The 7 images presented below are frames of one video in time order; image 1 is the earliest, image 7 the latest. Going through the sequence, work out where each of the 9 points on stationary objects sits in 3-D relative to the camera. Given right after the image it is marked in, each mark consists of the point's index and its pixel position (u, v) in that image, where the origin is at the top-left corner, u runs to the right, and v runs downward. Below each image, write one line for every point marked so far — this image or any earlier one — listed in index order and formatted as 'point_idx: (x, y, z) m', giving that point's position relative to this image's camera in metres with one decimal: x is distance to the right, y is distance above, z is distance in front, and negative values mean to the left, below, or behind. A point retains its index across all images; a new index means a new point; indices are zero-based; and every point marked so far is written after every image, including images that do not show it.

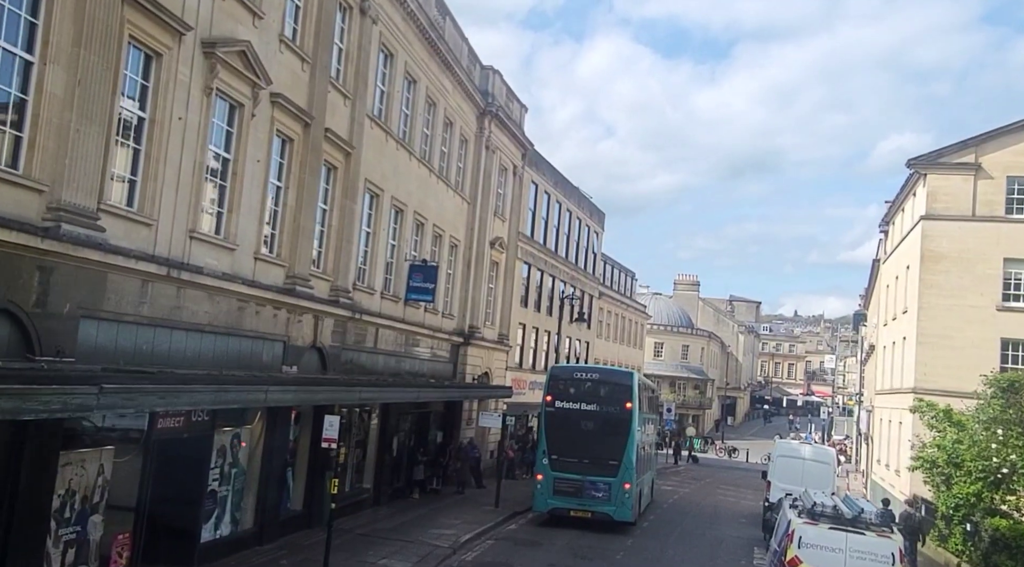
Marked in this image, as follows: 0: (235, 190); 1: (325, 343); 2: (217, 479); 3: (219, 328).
0: (-4.3, +1.5, +15.2) m
1: (-3.7, -1.2, +19.5) m
2: (-4.7, -3.1, +15.6) m
3: (-4.5, -0.7, +14.9) m
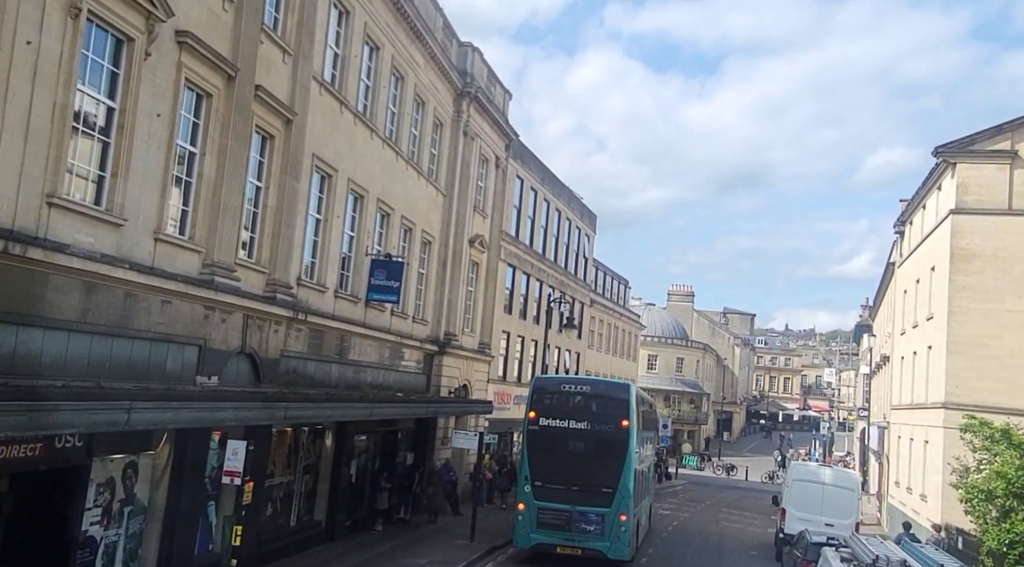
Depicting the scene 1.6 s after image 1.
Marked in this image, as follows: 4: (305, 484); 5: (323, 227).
0: (-4.7, +1.6, +11.8) m
1: (-4.2, -1.1, +16.1) m
2: (-5.1, -3.0, +12.2) m
3: (-4.9, -0.5, +11.5) m
4: (-4.1, -4.0, +19.5) m
5: (-3.7, +1.1, +19.2) m
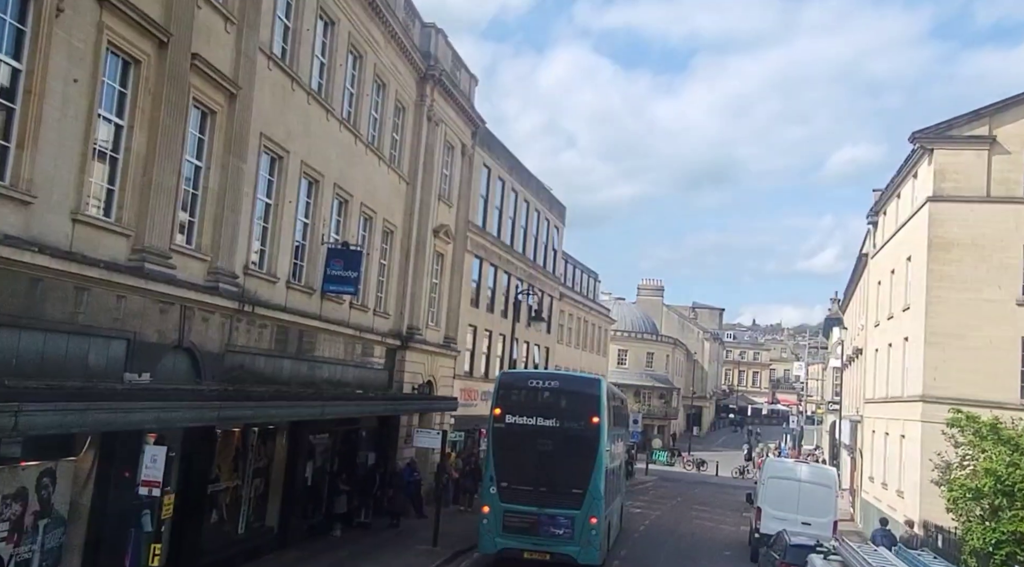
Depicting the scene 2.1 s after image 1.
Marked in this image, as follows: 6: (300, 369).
0: (-5.1, +1.8, +10.5) m
1: (-4.7, -0.9, +14.8) m
2: (-5.6, -2.8, +10.9) m
3: (-5.3, -0.3, +10.2) m
4: (-4.8, -3.8, +18.3) m
5: (-4.4, +1.3, +17.9) m
6: (-4.2, -1.7, +19.5) m
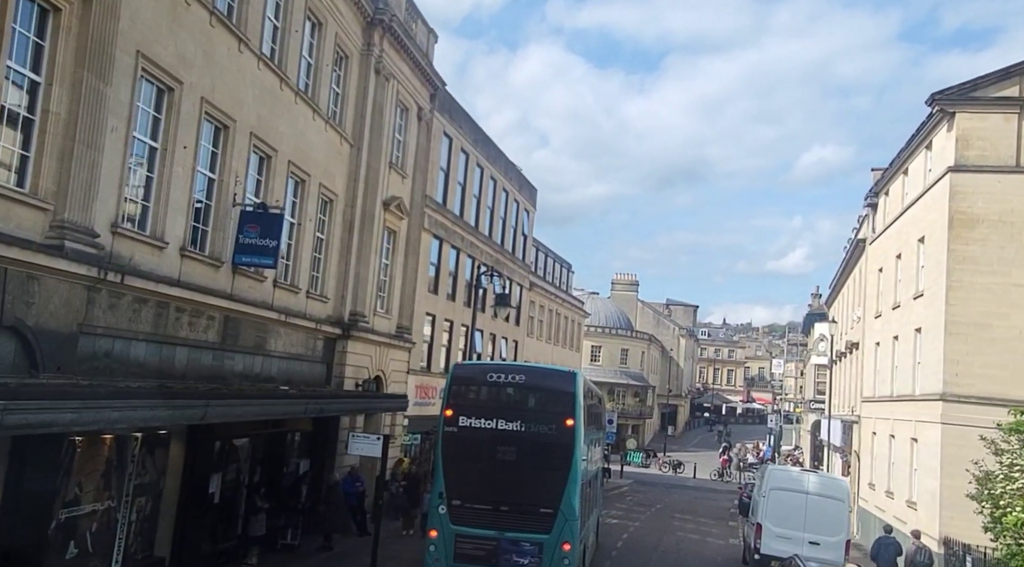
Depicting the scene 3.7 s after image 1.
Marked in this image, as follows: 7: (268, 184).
0: (-5.6, +2.3, +6.6) m
1: (-5.3, -0.4, +10.9) m
2: (-6.1, -2.3, +7.0) m
3: (-5.7, +0.1, +6.3) m
4: (-5.5, -3.3, +14.4) m
5: (-5.0, +1.8, +14.1) m
6: (-4.9, -1.2, +15.6) m
7: (-4.5, +1.8, +18.1) m
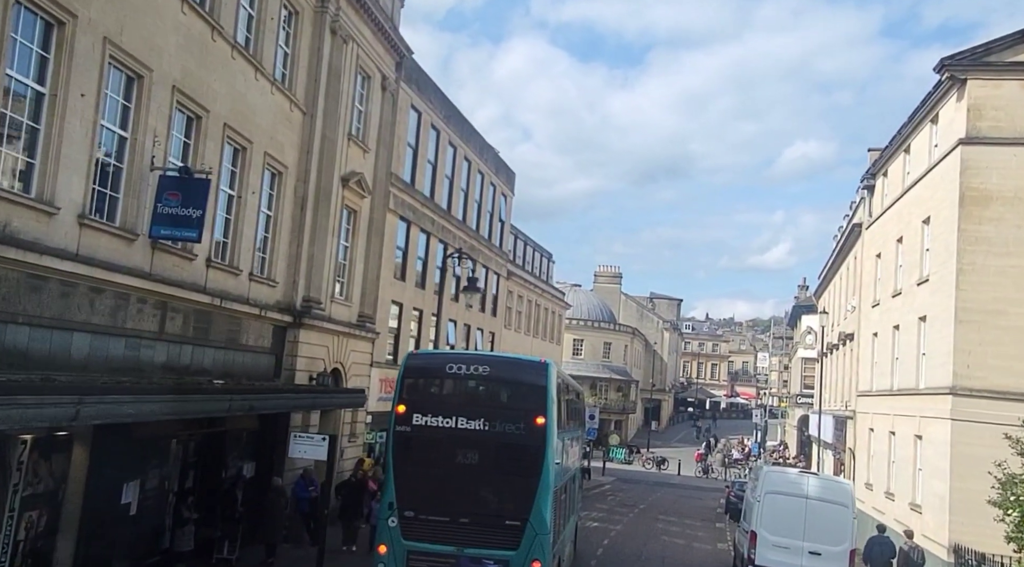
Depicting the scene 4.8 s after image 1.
0: (-6.0, +2.6, +4.3) m
1: (-5.8, -0.1, +8.6) m
2: (-6.5, -2.0, +4.7) m
3: (-6.1, +0.4, +4.0) m
4: (-6.0, -3.0, +12.1) m
5: (-5.5, +2.1, +11.8) m
6: (-5.5, -0.9, +13.4) m
7: (-5.1, +2.2, +15.9) m
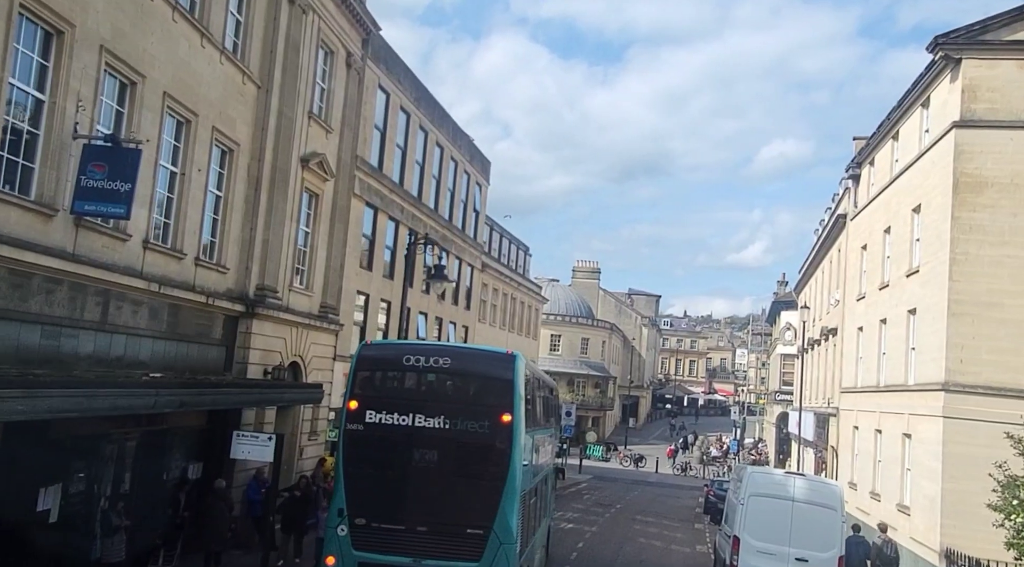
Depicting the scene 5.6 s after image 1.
0: (-6.2, +2.8, +2.8) m
1: (-6.1, +0.1, +7.2) m
2: (-6.7, -1.8, +3.3) m
3: (-6.4, +0.6, +2.6) m
4: (-6.5, -2.8, +10.7) m
5: (-6.0, +2.3, +10.3) m
6: (-5.9, -0.6, +11.9) m
7: (-5.6, +2.4, +14.4) m
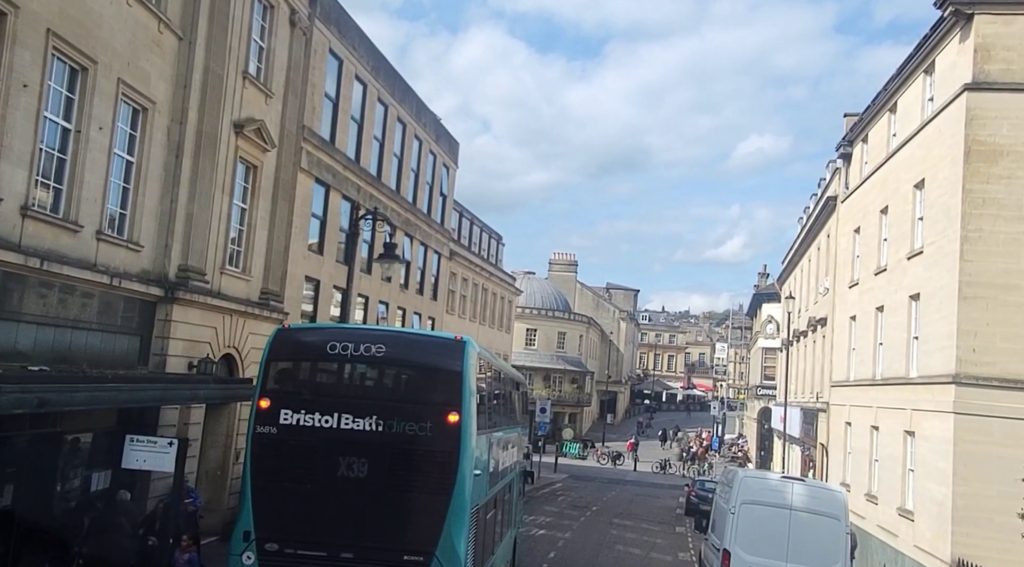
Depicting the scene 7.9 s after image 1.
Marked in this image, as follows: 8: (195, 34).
0: (-6.6, +3.0, +0.4) m
1: (-6.6, +0.4, +4.7) m
2: (-7.1, -1.5, +0.8) m
3: (-6.7, +0.9, +0.1) m
4: (-7.0, -2.5, +8.2) m
5: (-6.5, +2.6, +7.8) m
6: (-6.5, -0.3, +9.5) m
7: (-6.2, +2.8, +11.9) m
8: (-5.6, +4.4, +17.2) m
